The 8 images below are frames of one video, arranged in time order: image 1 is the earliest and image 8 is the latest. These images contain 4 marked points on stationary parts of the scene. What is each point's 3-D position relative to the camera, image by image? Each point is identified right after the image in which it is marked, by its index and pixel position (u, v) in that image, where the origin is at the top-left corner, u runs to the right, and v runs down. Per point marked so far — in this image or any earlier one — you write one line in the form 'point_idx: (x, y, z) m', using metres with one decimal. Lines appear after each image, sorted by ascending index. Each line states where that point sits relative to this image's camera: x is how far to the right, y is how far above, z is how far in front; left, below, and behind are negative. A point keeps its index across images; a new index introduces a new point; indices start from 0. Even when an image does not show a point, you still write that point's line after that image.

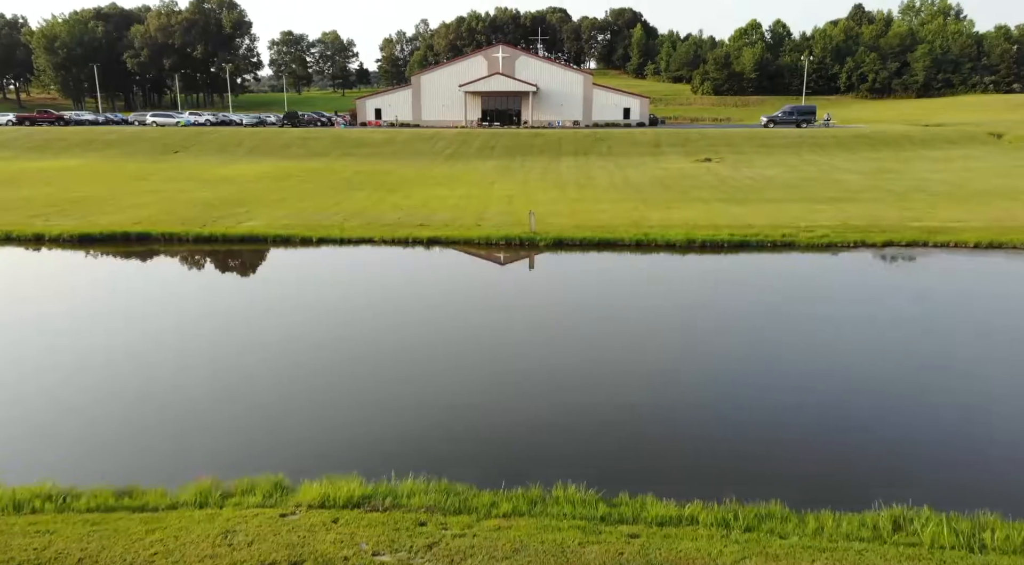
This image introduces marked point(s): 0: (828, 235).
0: (+6.7, +1.0, +16.9) m
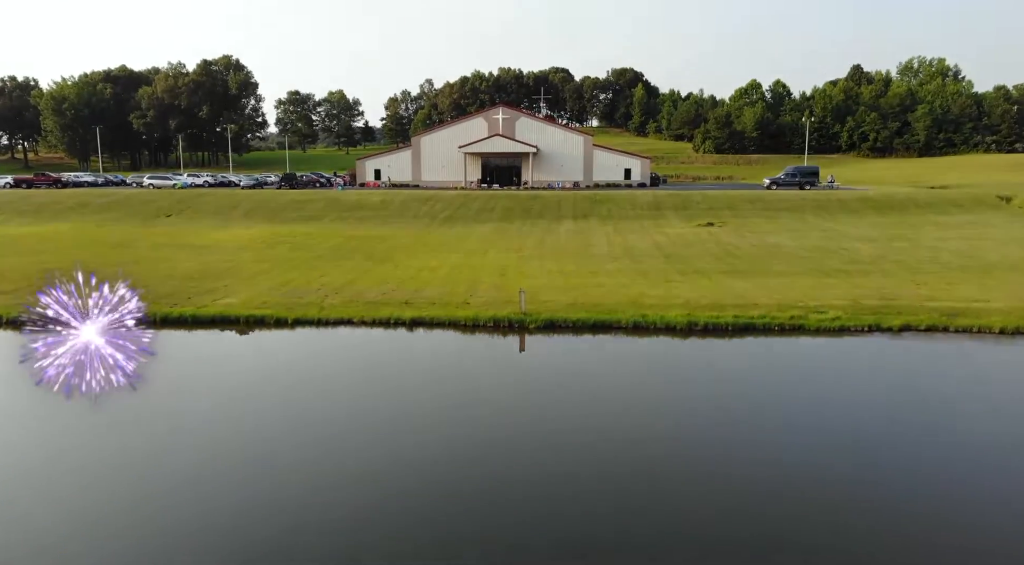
0: (+6.5, -0.7, +15.8) m
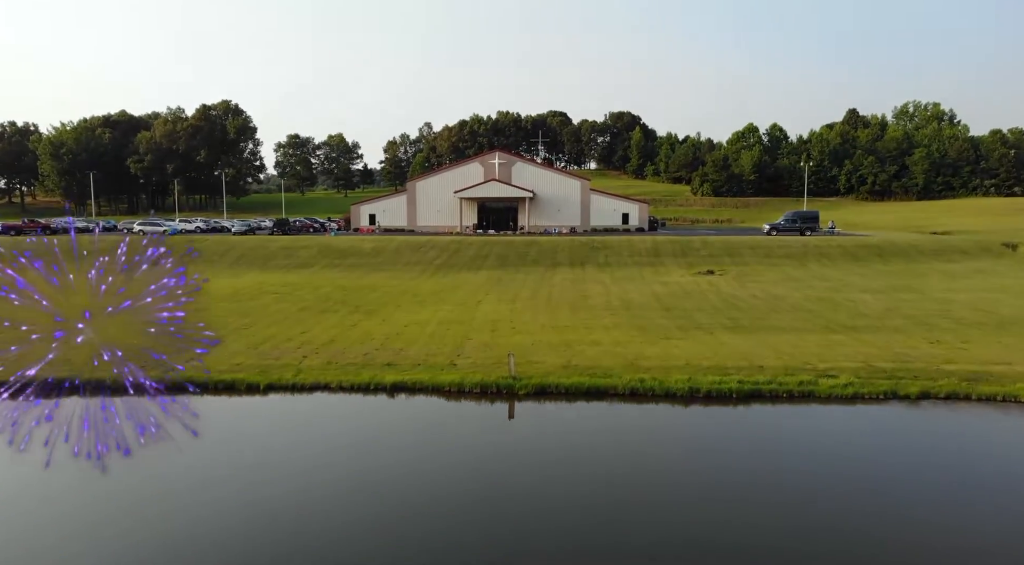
0: (+6.2, -1.8, +14.8) m
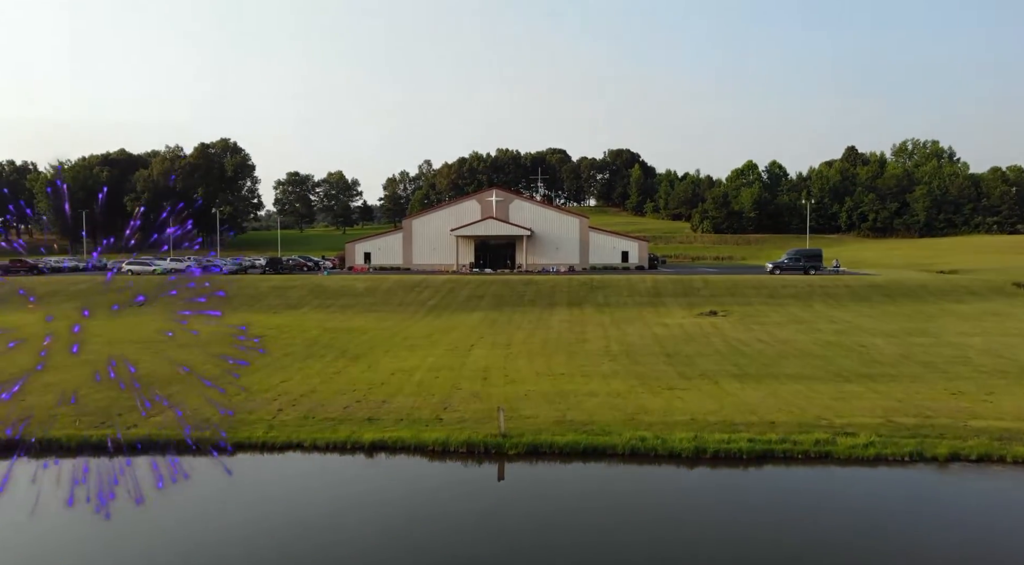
0: (+6.1, -2.6, +13.5) m
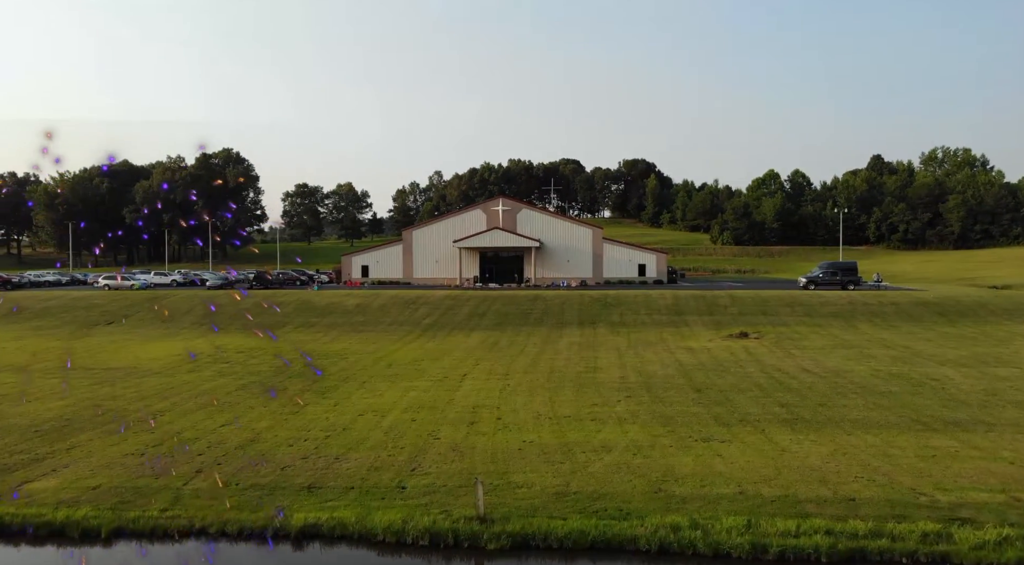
0: (+5.8, -3.0, +9.5) m
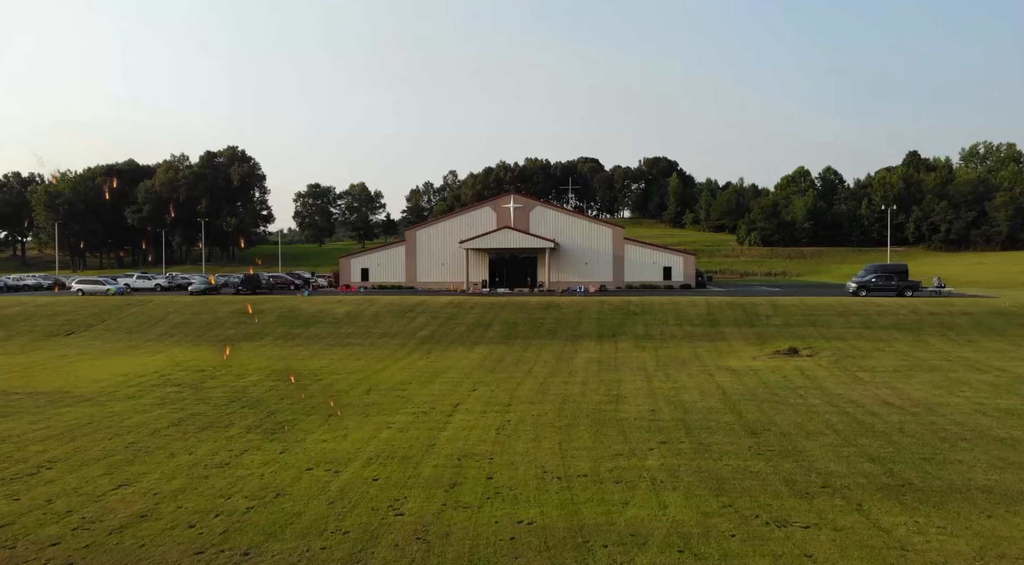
0: (+5.6, -3.1, +5.0) m
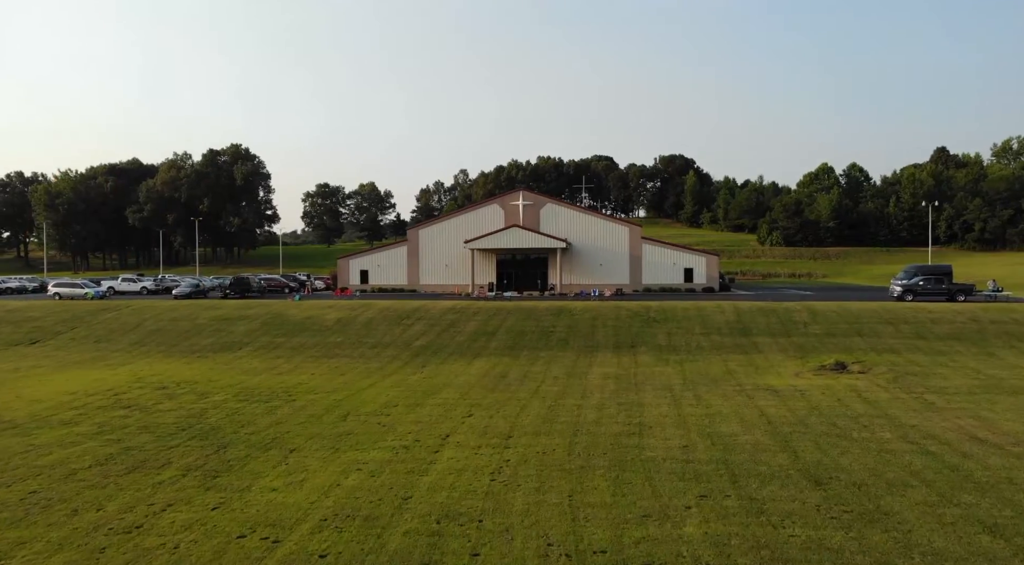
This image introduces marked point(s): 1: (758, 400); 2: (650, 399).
0: (+5.4, -3.2, +1.8) m
1: (+5.5, -2.6, +17.6) m
2: (+3.2, -2.6, +18.2) m
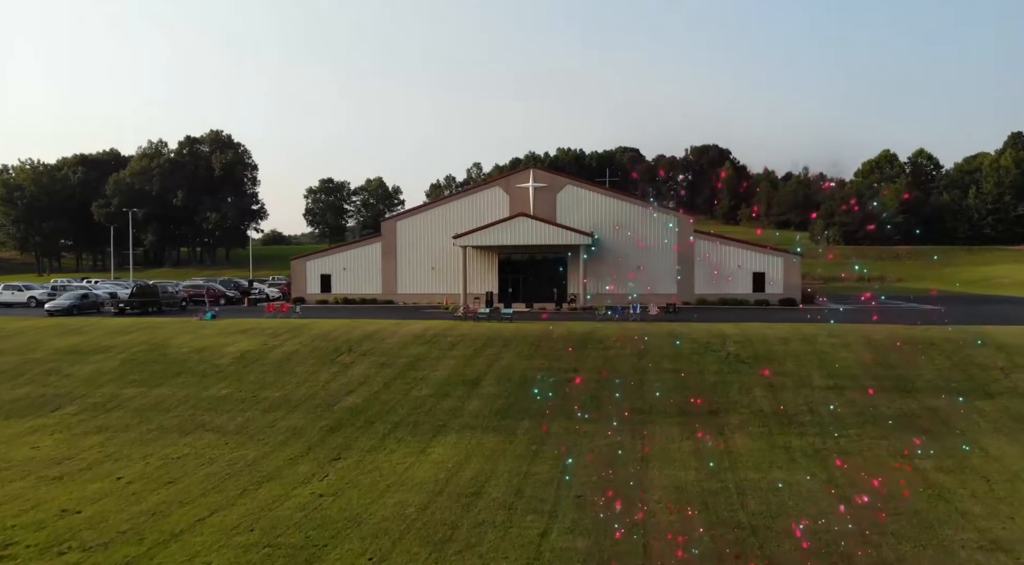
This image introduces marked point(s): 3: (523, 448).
0: (+4.6, -3.6, -9.2) m
1: (+5.1, -2.9, +6.6) m
2: (+2.8, -3.0, +7.2) m
3: (+0.2, -2.6, +13.3) m
